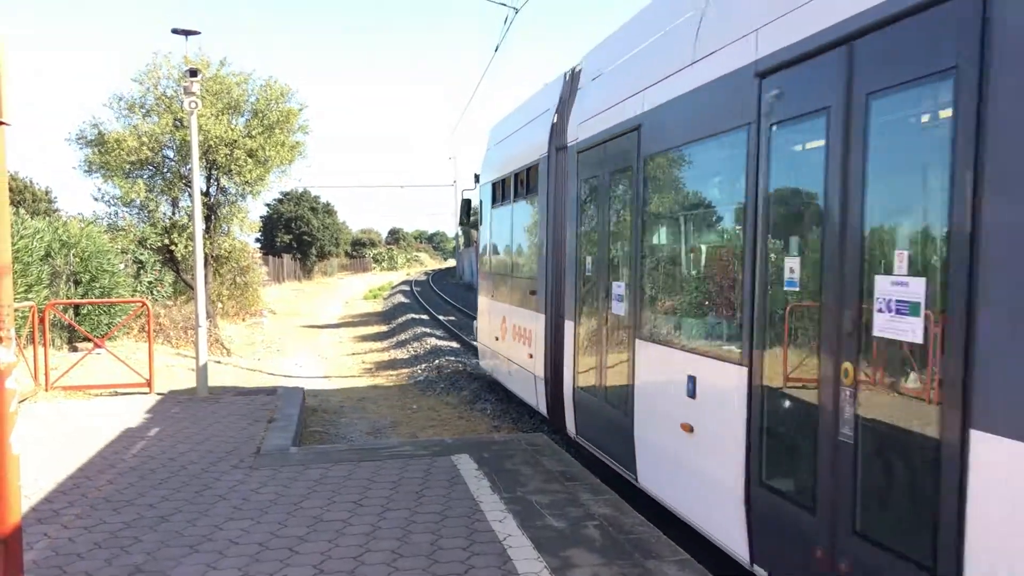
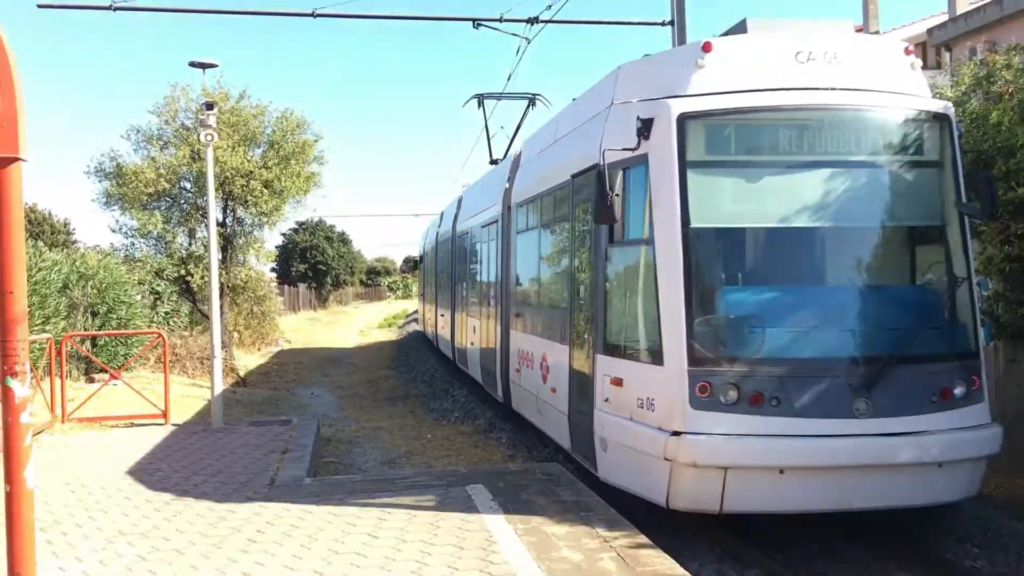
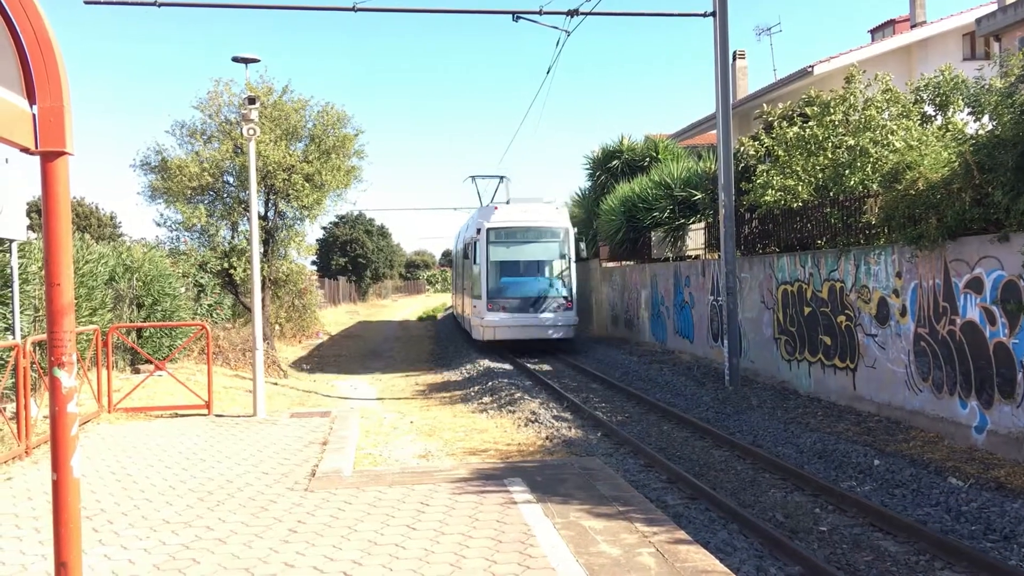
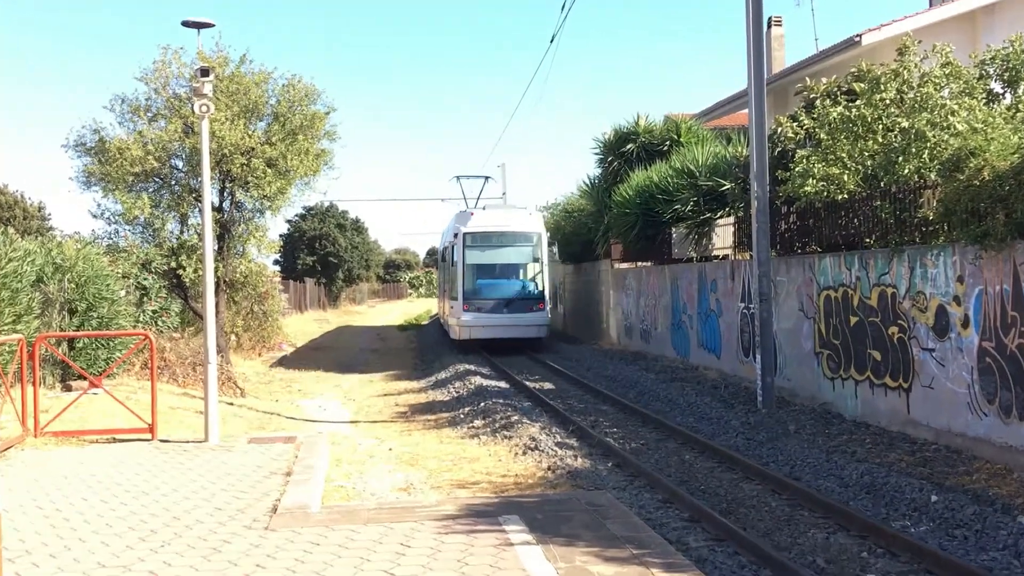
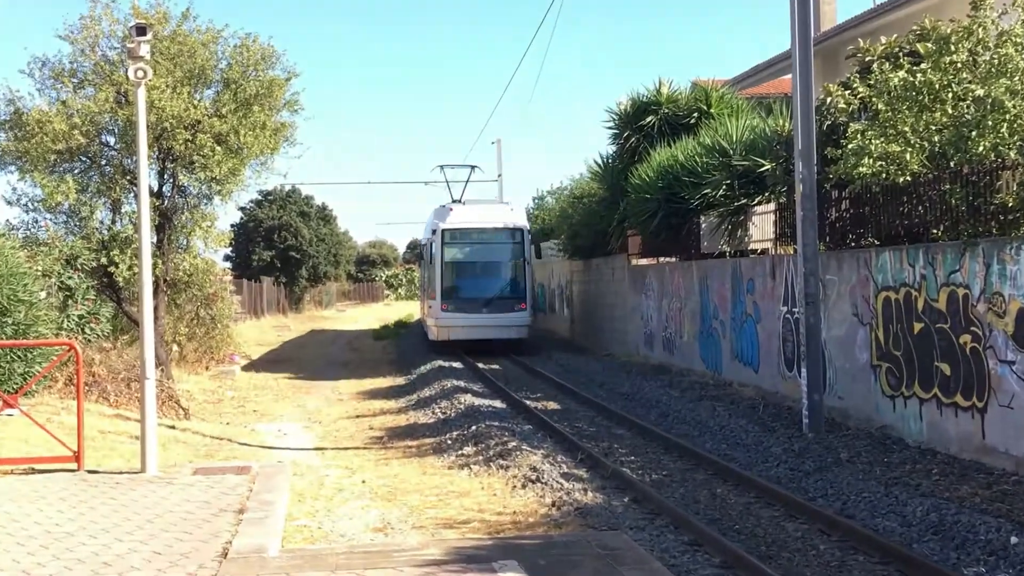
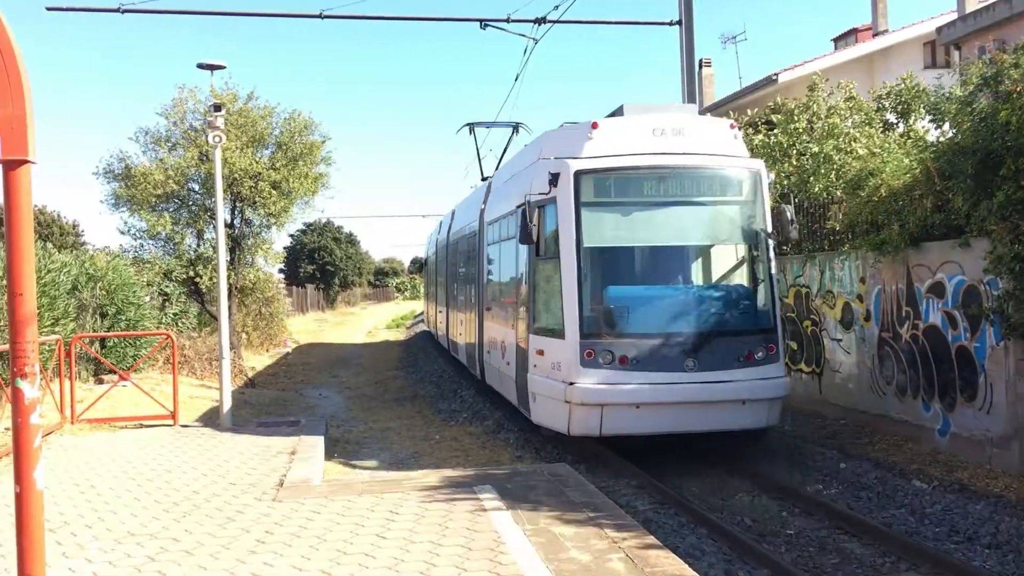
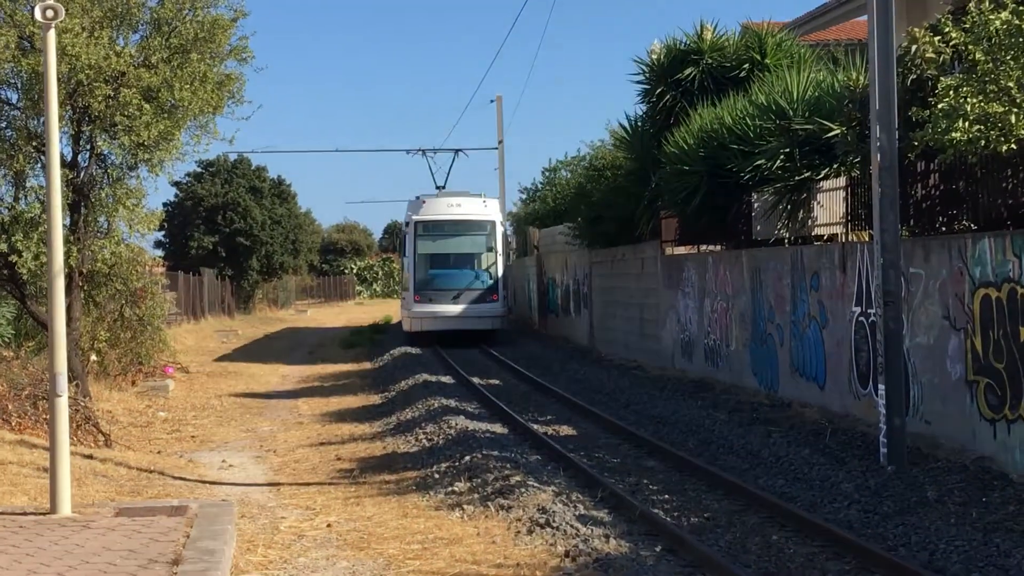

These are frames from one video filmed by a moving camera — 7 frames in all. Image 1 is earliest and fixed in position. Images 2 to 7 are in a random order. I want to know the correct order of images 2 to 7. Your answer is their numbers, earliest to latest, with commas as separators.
2, 6, 3, 4, 5, 7
